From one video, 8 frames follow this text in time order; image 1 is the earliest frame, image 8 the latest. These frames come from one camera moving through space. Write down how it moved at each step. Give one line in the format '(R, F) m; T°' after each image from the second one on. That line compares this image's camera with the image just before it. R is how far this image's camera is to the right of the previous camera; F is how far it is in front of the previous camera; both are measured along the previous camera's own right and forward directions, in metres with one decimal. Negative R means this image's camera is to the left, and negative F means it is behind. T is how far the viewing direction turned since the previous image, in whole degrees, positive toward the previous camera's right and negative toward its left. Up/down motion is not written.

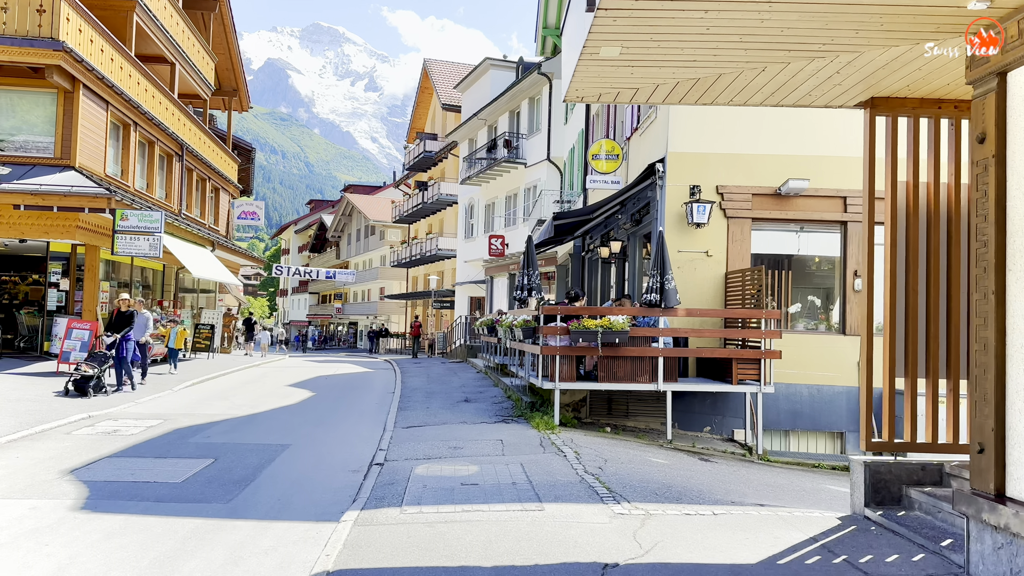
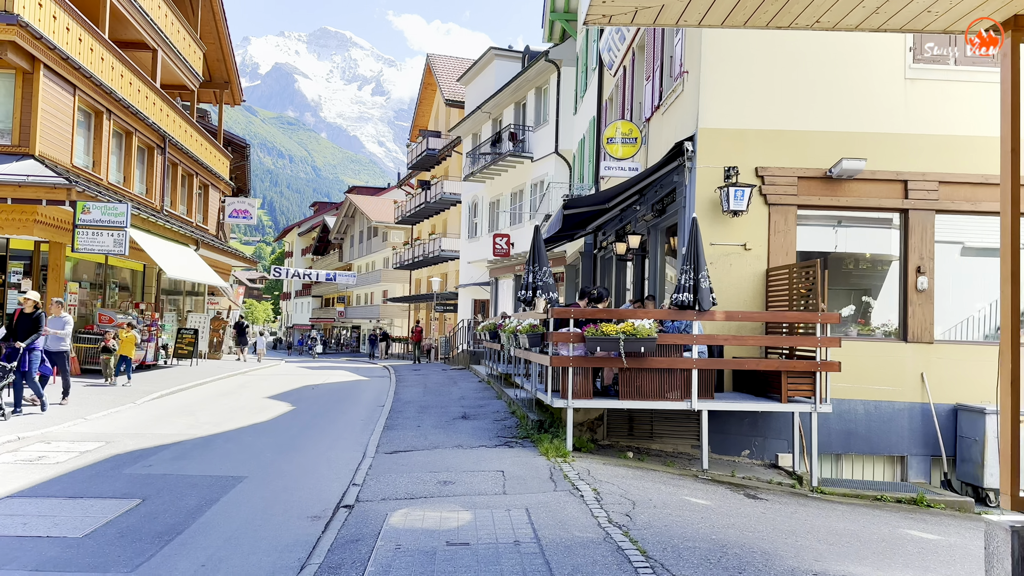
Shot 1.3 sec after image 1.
(0.0, +2.0) m; 0°
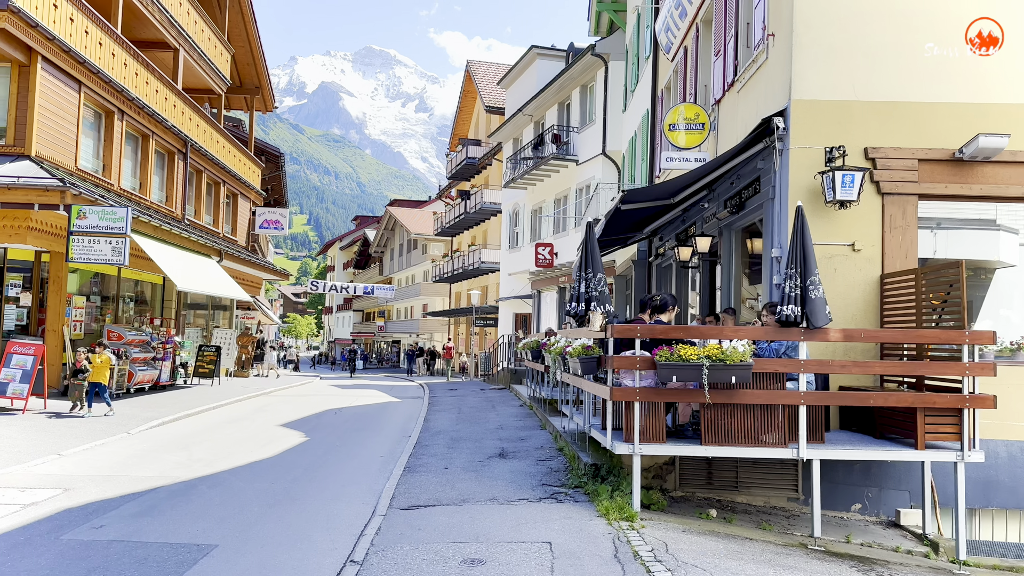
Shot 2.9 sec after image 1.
(-0.1, +2.2) m; -3°
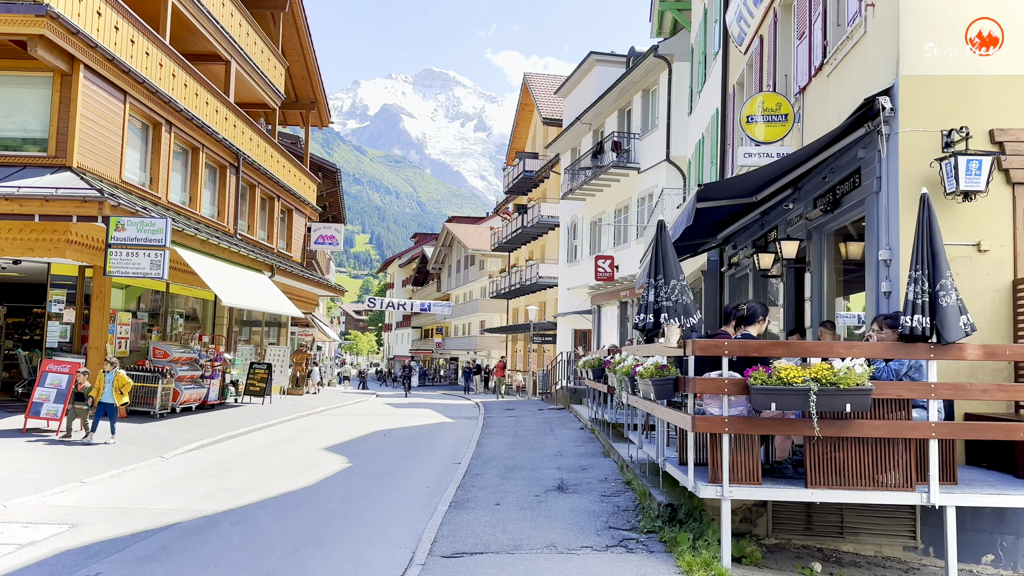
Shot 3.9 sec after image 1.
(0.0, +1.2) m; -4°
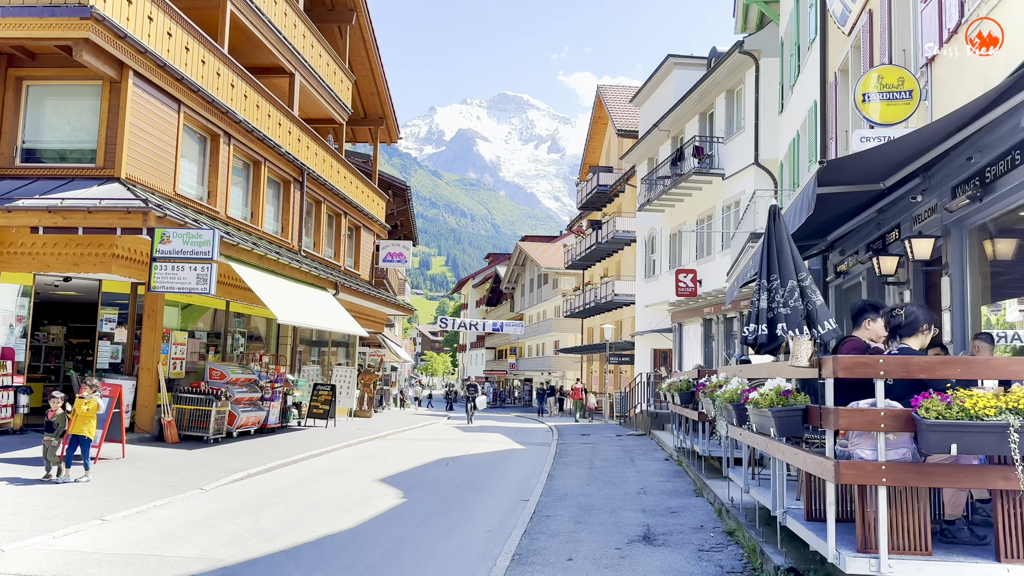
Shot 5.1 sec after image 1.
(0.0, +1.6) m; -5°
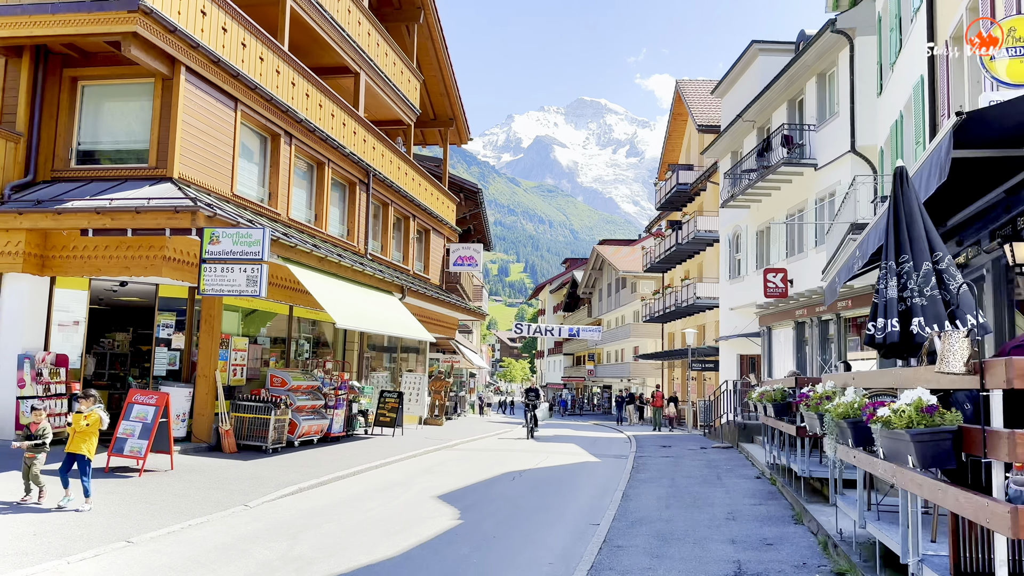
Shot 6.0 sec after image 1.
(+0.2, +1.2) m; -6°
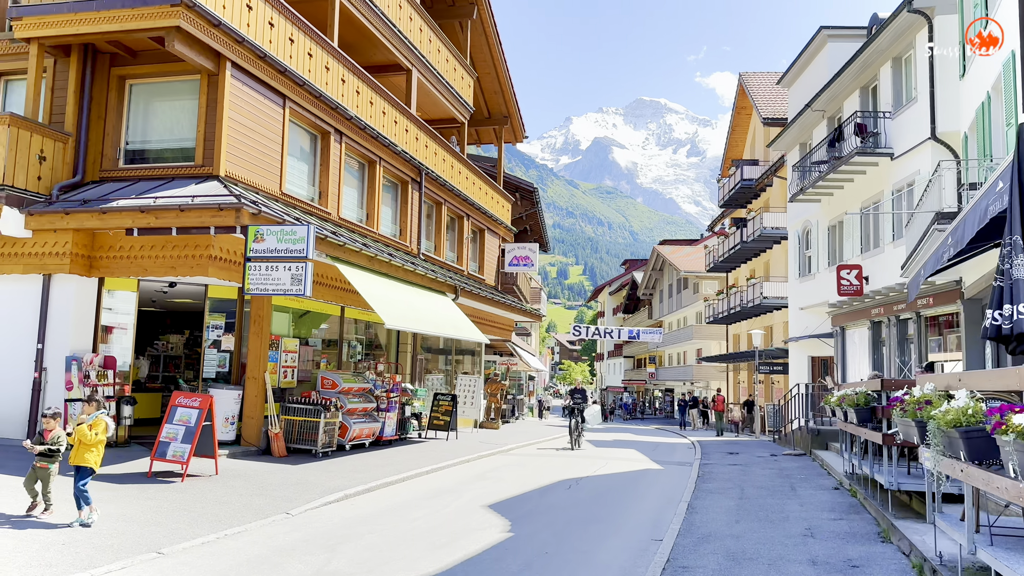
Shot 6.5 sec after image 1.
(+0.1, +0.7) m; -4°
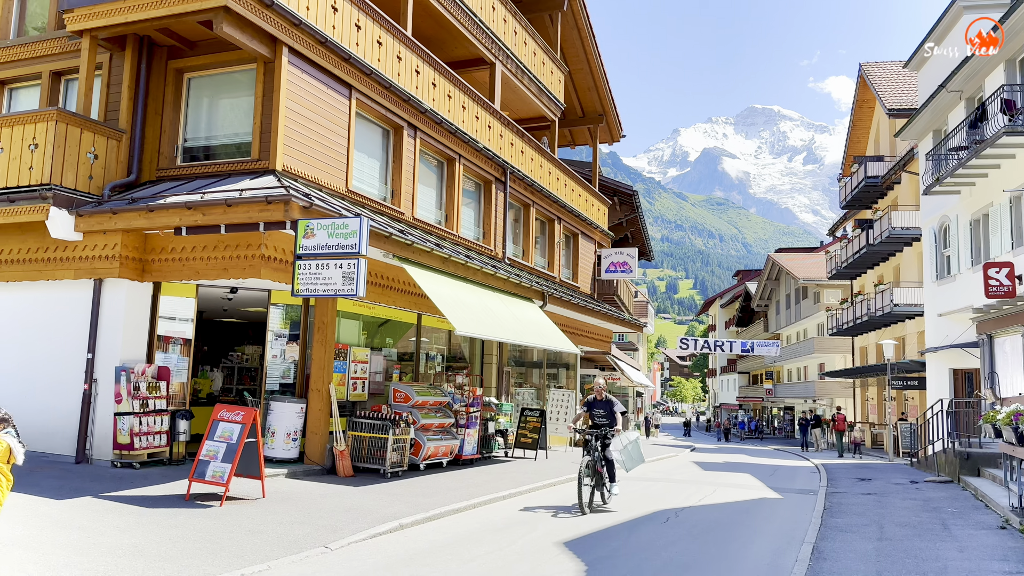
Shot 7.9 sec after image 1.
(+0.4, +1.8) m; -8°
